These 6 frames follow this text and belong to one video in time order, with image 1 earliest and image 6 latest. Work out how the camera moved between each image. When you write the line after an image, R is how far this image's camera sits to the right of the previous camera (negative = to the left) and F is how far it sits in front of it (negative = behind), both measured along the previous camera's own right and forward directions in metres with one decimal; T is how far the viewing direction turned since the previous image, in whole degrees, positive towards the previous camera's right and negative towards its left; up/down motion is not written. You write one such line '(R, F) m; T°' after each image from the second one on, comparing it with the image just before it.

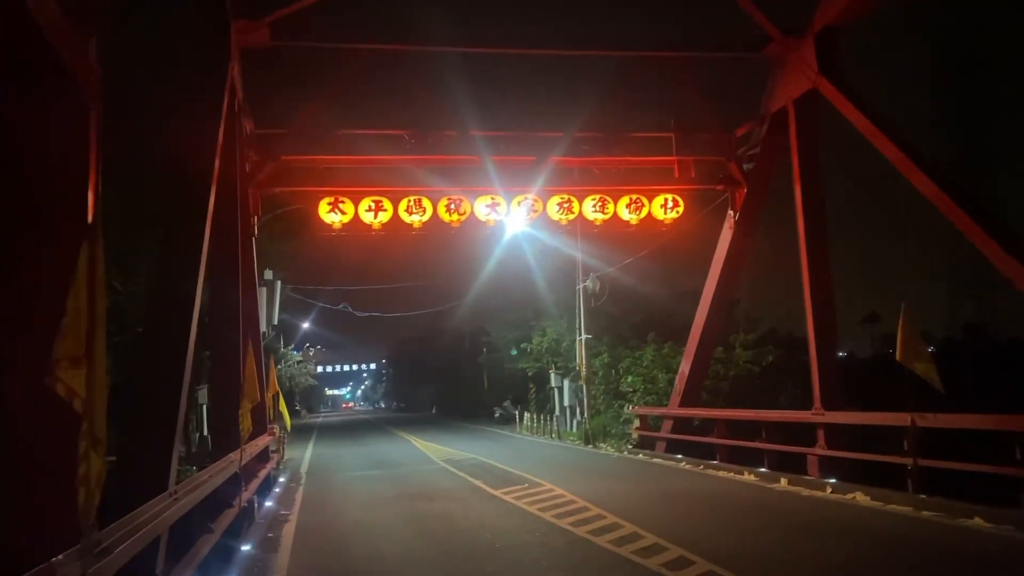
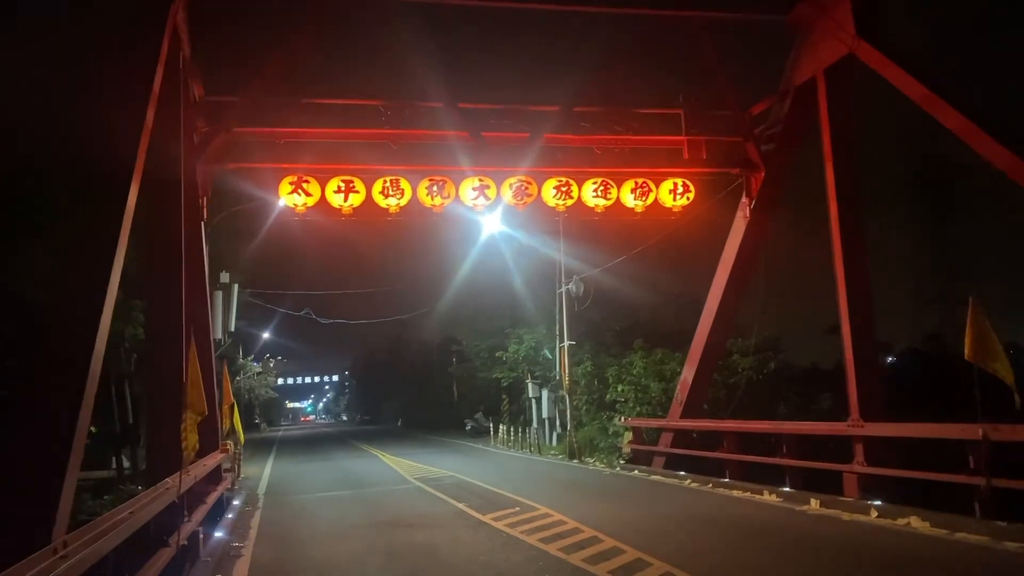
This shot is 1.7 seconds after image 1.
(-0.4, +1.9) m; +3°
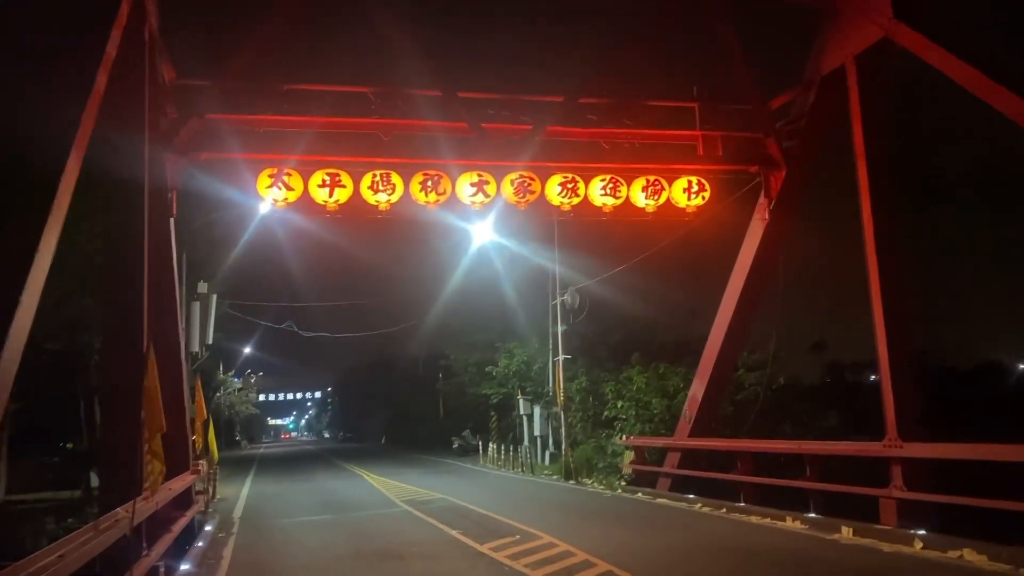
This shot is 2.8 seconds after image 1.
(-0.3, +1.2) m; +1°
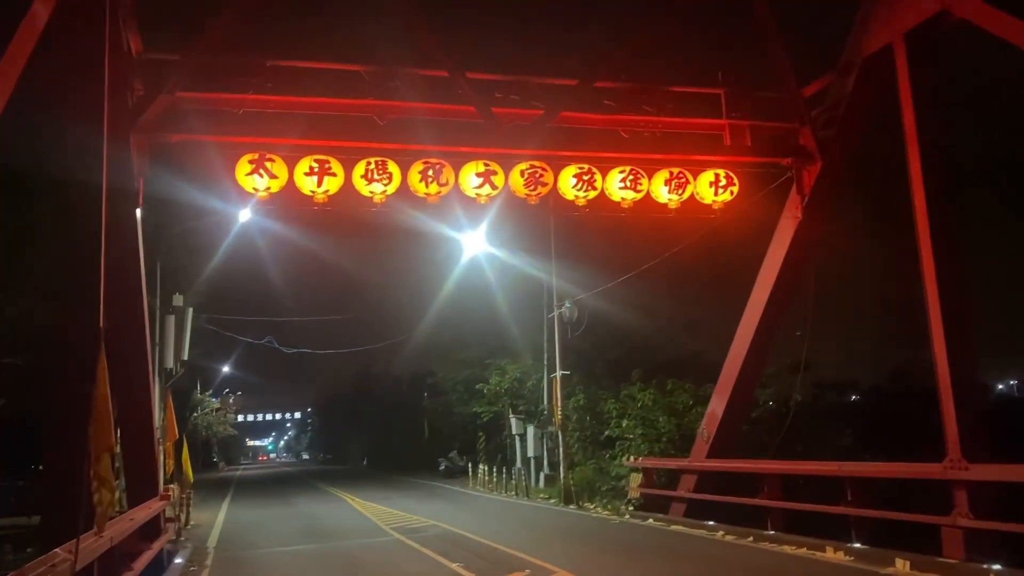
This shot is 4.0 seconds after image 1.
(-0.4, +1.3) m; +1°
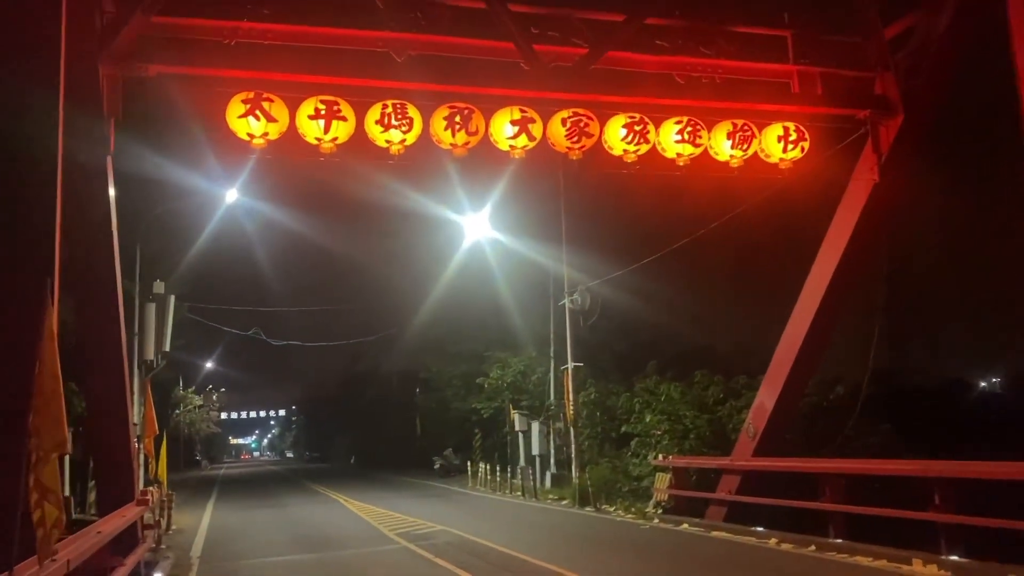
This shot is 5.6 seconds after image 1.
(-0.6, +1.6) m; +1°
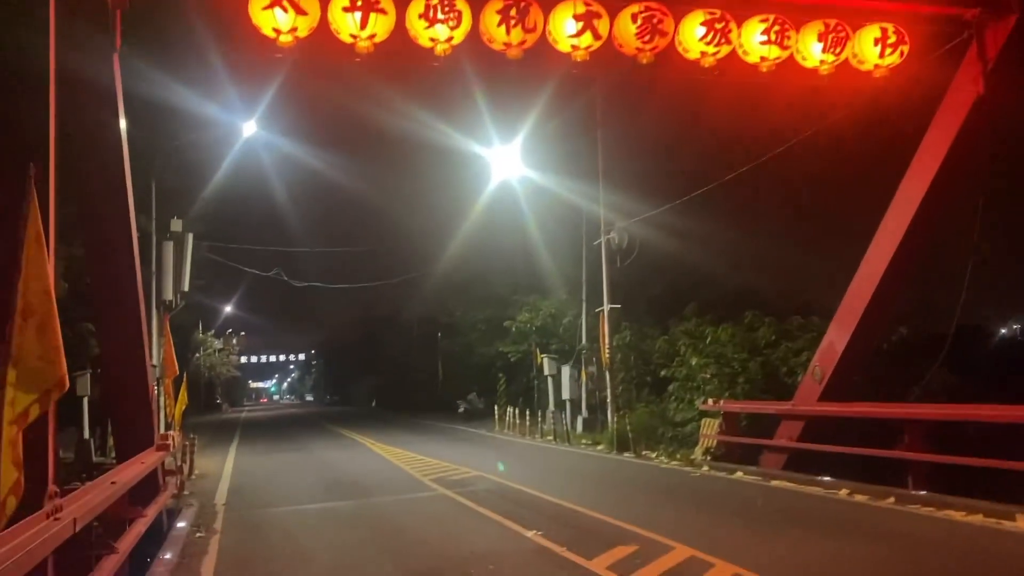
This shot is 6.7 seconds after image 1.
(-0.5, +1.0) m; -1°
